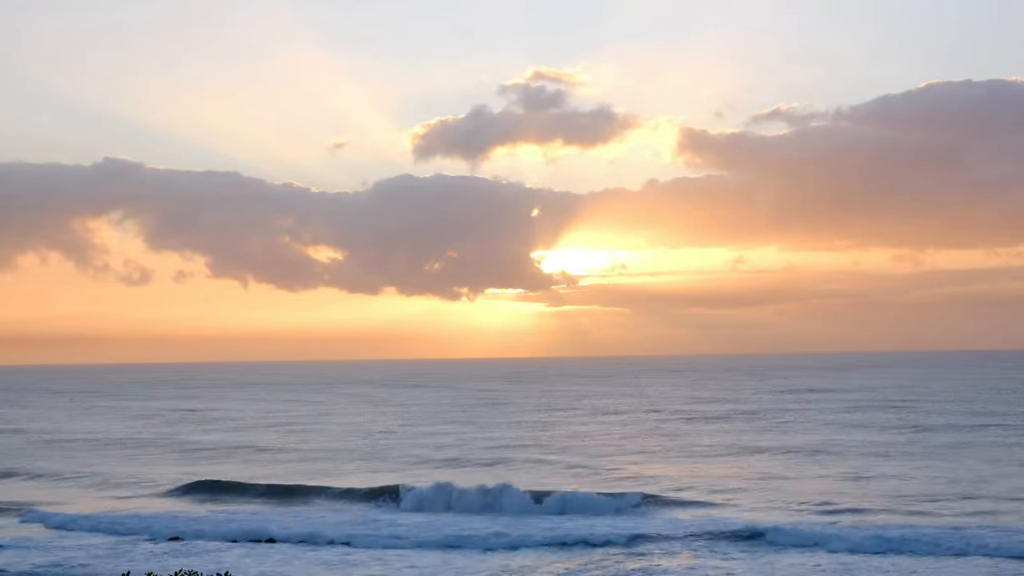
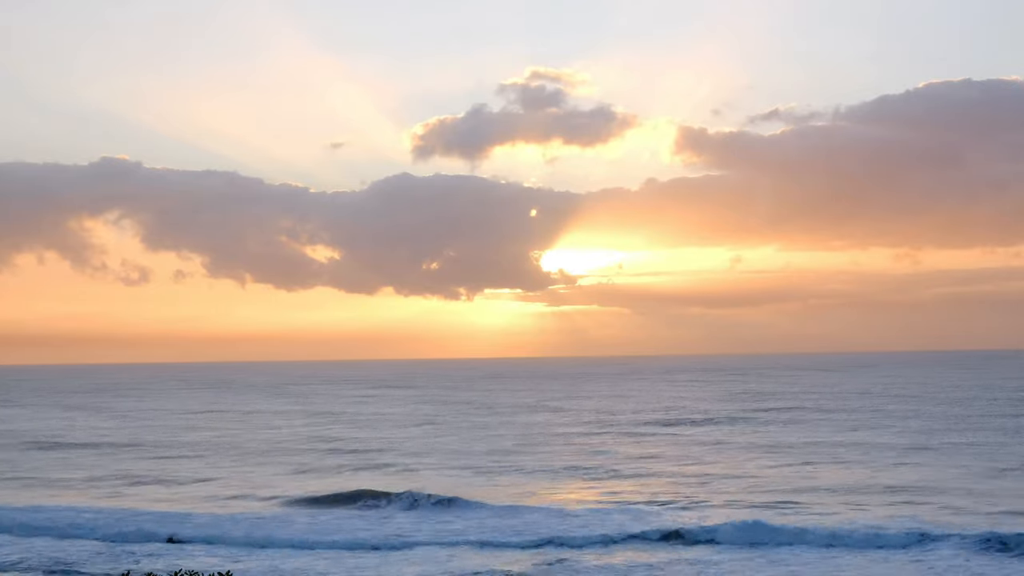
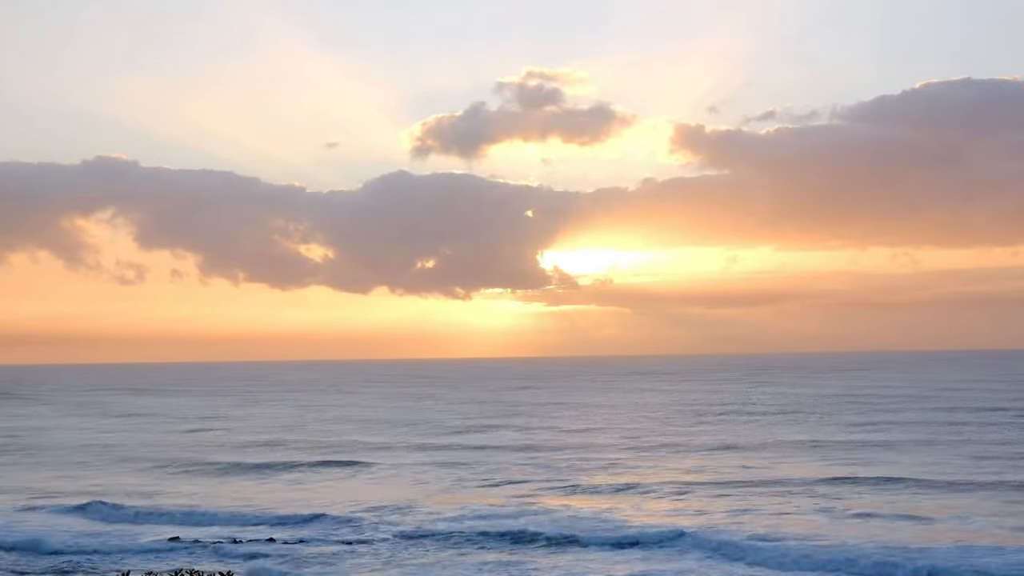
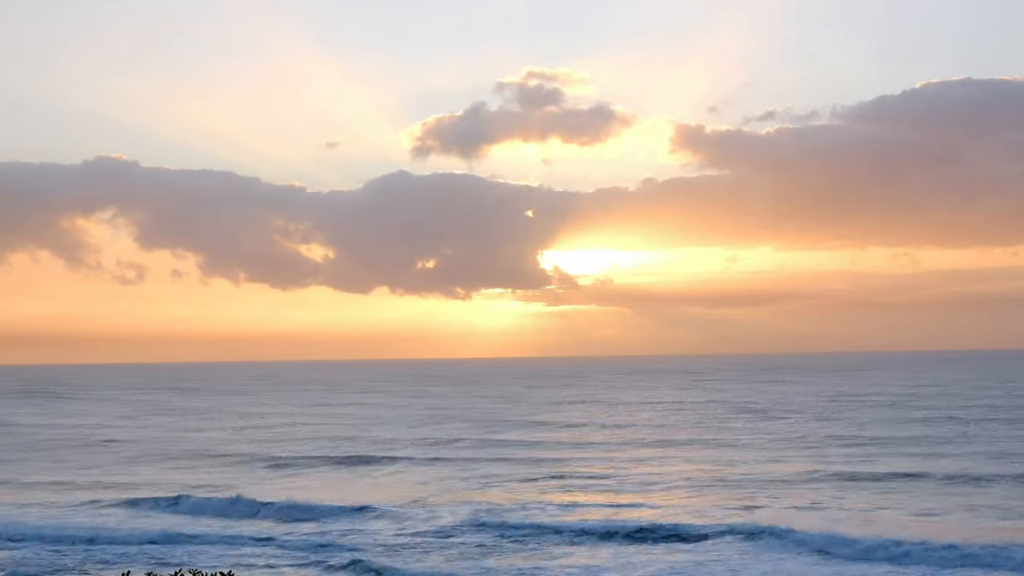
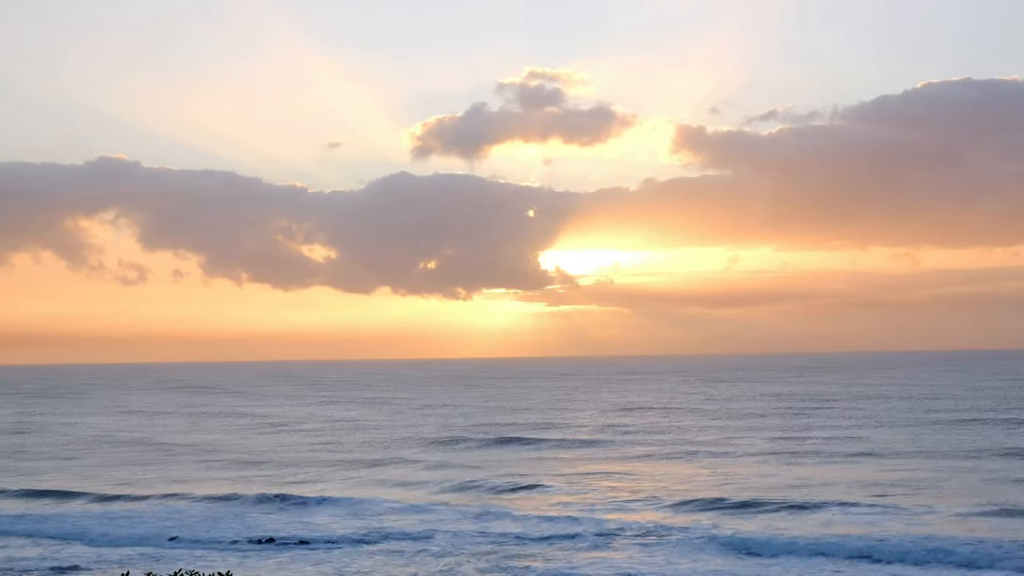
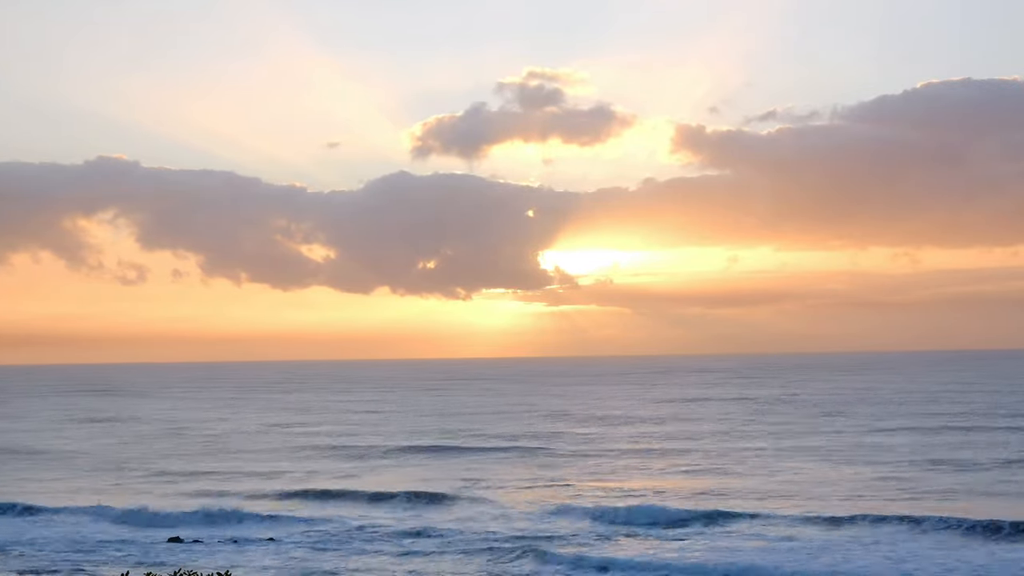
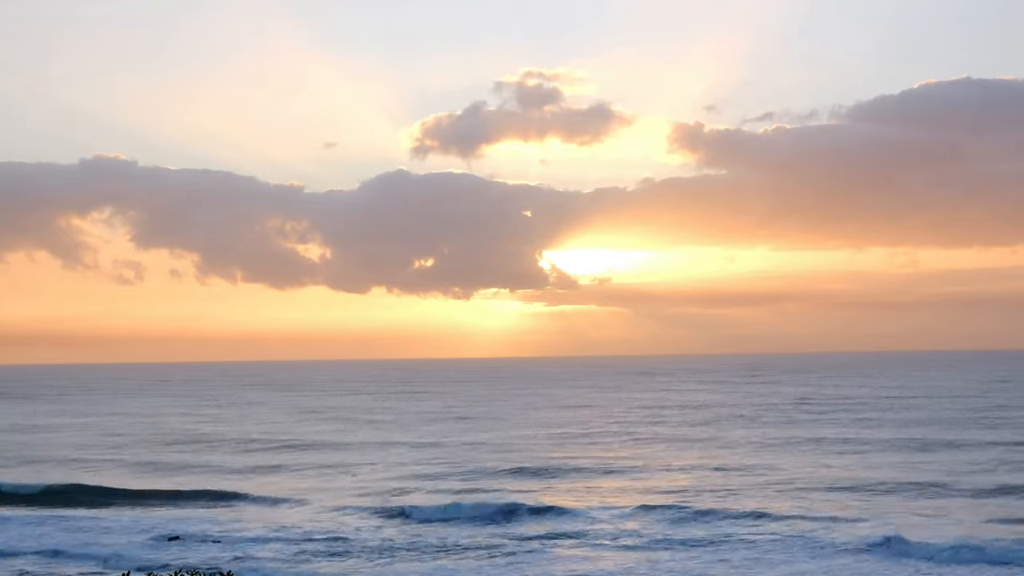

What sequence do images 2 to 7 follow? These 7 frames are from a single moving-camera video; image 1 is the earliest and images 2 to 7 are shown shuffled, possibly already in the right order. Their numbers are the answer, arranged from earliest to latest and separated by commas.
2, 5, 6, 4, 3, 7
